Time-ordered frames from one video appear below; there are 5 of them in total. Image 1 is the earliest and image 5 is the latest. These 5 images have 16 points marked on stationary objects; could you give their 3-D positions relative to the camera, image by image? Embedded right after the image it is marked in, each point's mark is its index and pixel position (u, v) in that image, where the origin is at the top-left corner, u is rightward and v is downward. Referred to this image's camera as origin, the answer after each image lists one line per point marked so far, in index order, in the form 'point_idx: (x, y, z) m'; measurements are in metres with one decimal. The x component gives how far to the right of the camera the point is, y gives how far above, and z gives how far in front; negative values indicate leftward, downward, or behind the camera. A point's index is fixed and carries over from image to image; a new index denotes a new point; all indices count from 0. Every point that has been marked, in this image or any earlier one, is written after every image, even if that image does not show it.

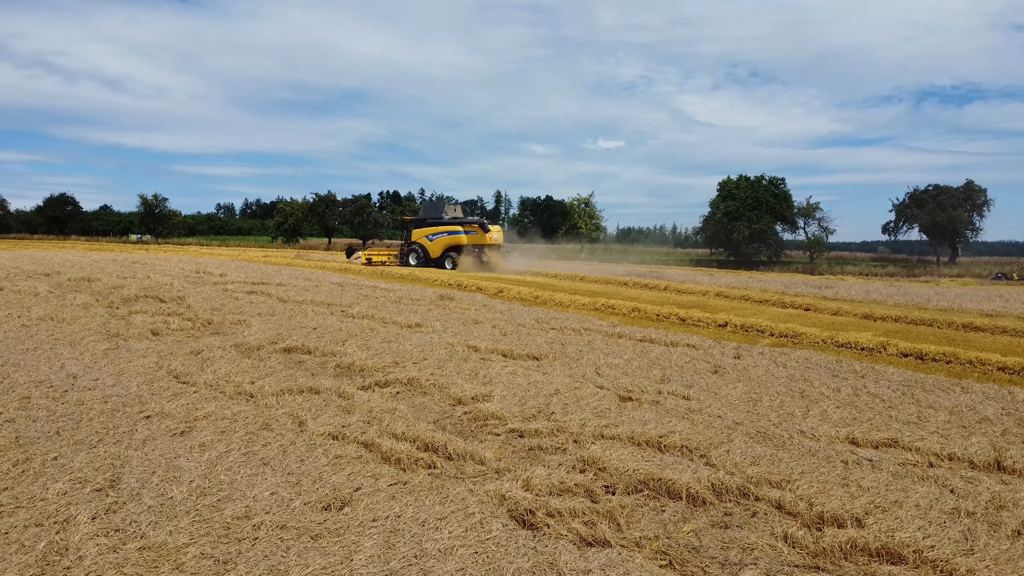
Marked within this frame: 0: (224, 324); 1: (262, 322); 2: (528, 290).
0: (-5.8, -0.7, +12.0) m
1: (-5.1, -0.7, +12.1) m
2: (+0.5, 0.0, +18.0) m
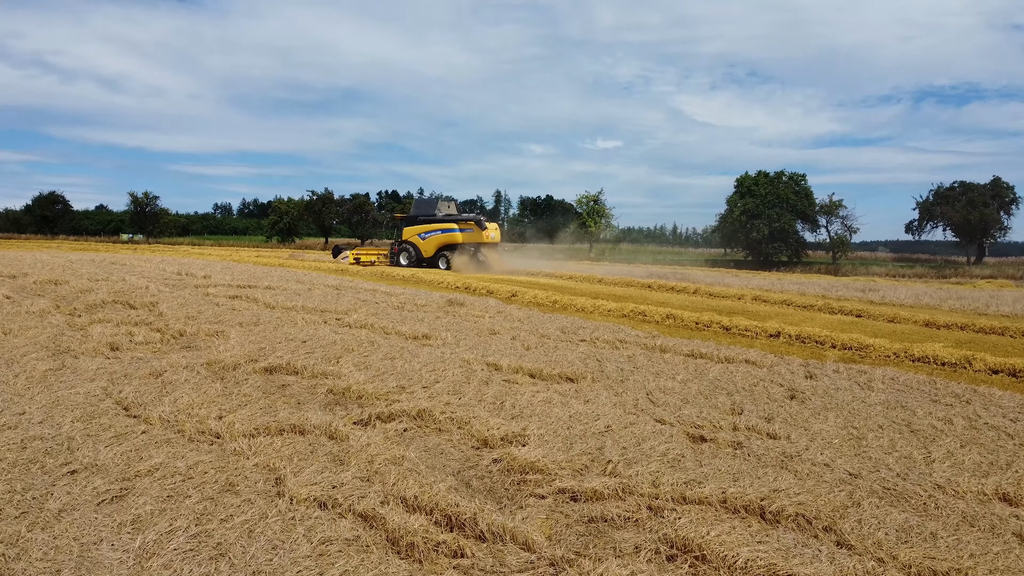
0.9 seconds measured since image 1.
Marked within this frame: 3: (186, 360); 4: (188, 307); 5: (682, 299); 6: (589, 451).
0: (-5.4, -0.8, +10.2) m
1: (-4.7, -0.8, +10.3) m
2: (+1.0, -0.1, +16.2) m
3: (-4.8, -1.0, +8.6) m
4: (-6.7, -0.4, +12.3) m
5: (+4.6, -0.3, +15.9) m
6: (+0.8, -1.6, +5.9) m
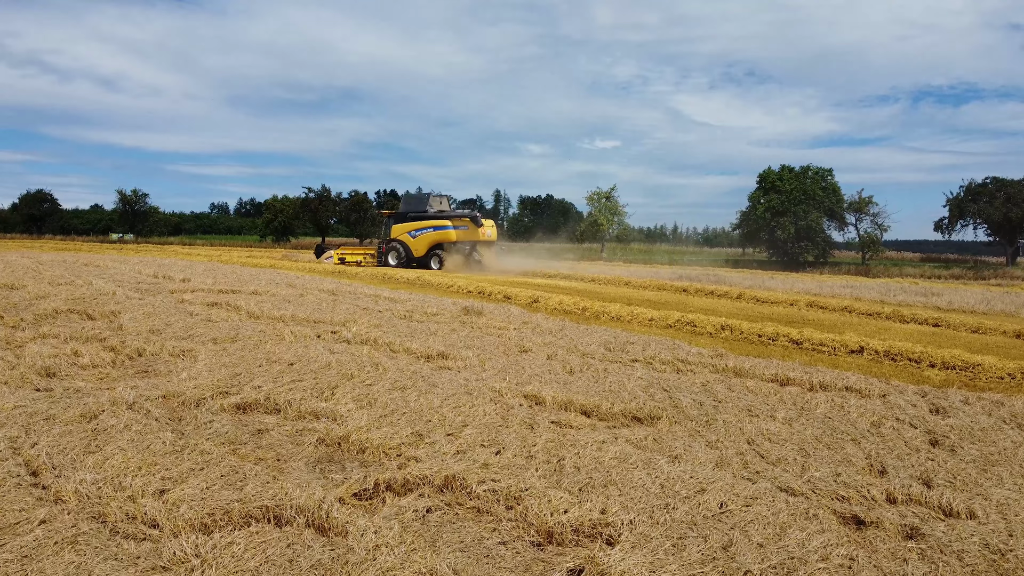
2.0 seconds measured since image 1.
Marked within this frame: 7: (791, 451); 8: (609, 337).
0: (-4.9, -0.9, +8.2) m
1: (-4.1, -0.9, +8.3) m
2: (+1.5, -0.3, +14.2) m
3: (-4.2, -1.2, +6.6) m
4: (-6.2, -0.5, +10.3) m
5: (+5.1, -0.4, +13.9) m
6: (+1.3, -1.8, +3.9) m
7: (+2.7, -1.6, +5.7) m
8: (+1.6, -0.8, +9.9) m
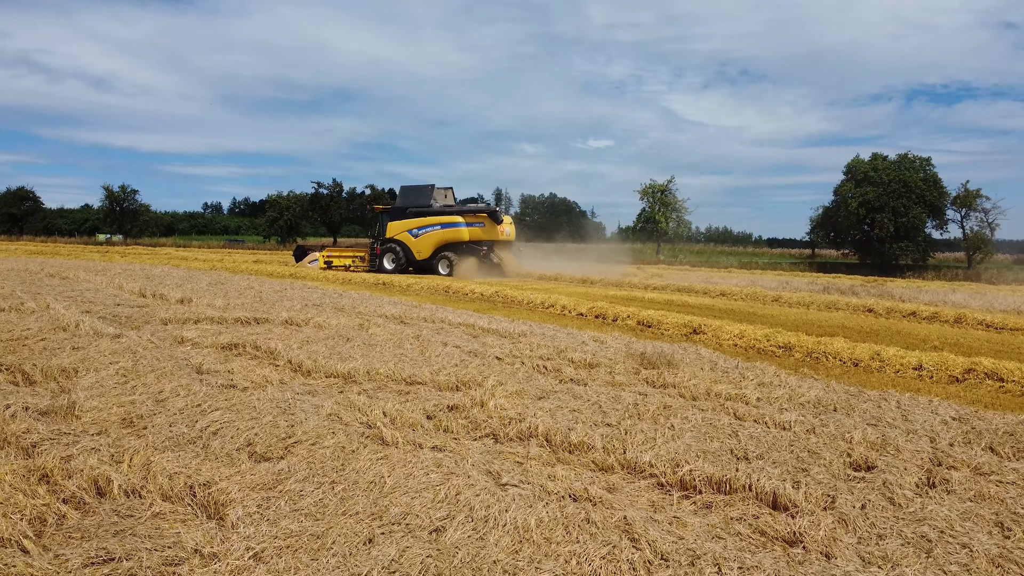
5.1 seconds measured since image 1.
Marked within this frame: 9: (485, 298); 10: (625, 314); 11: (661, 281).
0: (-2.4, -1.4, +3.8) m
1: (-1.7, -1.3, +3.9) m
2: (+3.9, -0.7, +9.9) m
3: (-1.7, -1.6, +2.2) m
4: (-3.8, -0.9, +5.9) m
5: (+7.6, -0.8, +9.6) m
6: (+3.8, -2.2, -0.4) m
7: (+5.2, -2.0, +1.4) m
8: (+4.1, -1.2, +5.6) m
9: (-0.6, -0.2, +12.6) m
10: (+2.0, -0.5, +10.6) m
11: (+4.2, +0.2, +16.6) m
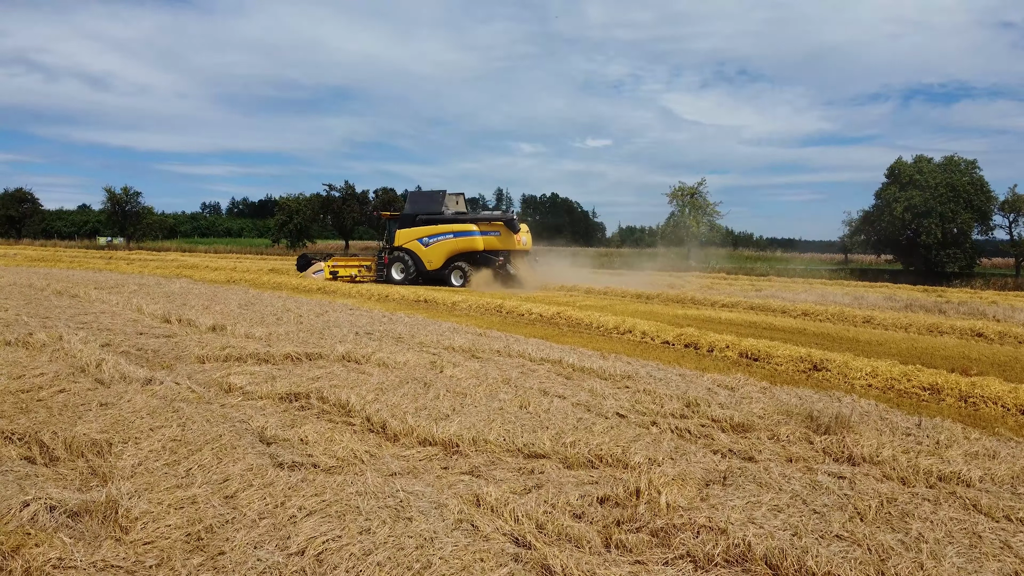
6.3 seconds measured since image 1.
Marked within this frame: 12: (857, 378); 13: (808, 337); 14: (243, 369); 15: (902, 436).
0: (-1.1, -1.8, +2.5) m
1: (-0.4, -1.7, +2.6) m
2: (+5.1, -1.1, +8.6) m
3: (-0.5, -2.0, +0.9) m
4: (-2.5, -1.3, +4.6) m
5: (+8.8, -1.2, +8.3) m
6: (+5.1, -2.6, -1.7) m
7: (+6.5, -2.4, +0.1) m
8: (+5.4, -1.6, +4.3) m
9: (+0.7, -0.6, +11.3) m
10: (+3.3, -0.9, +9.3) m
11: (+5.4, -0.2, +15.3) m
12: (+4.6, -1.2, +7.9) m
13: (+5.1, -0.8, +10.1) m
14: (-3.3, -1.0, +7.1) m
15: (+3.7, -1.4, +5.8) m
